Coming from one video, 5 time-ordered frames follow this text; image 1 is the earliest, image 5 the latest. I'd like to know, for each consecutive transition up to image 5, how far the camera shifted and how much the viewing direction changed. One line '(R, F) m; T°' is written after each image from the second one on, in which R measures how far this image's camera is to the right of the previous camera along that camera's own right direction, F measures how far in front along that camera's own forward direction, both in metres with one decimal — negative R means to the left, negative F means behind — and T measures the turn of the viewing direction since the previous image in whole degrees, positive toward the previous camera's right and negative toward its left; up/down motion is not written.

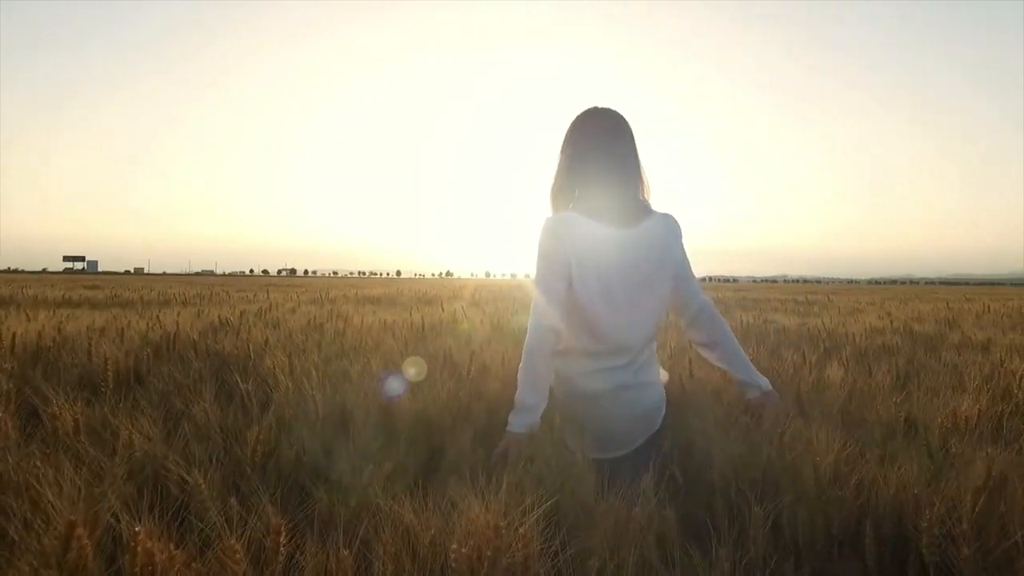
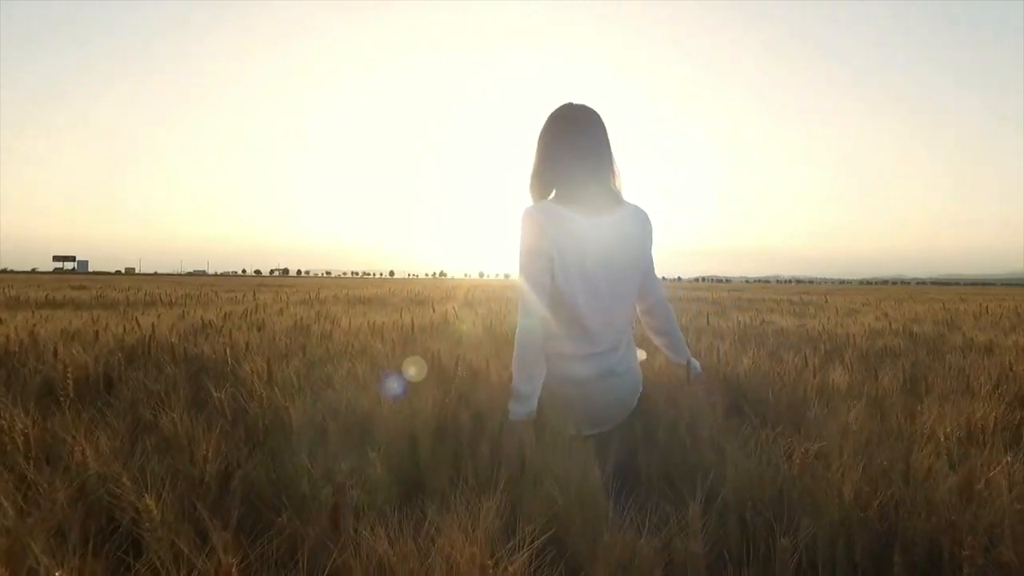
(0.0, +0.2) m; +1°
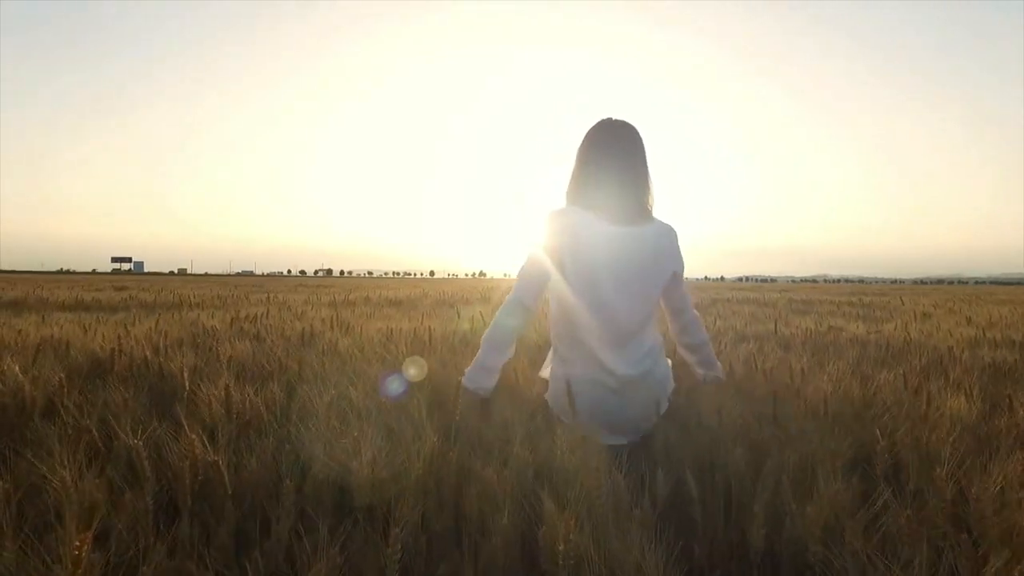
(0.0, +0.7) m; -4°
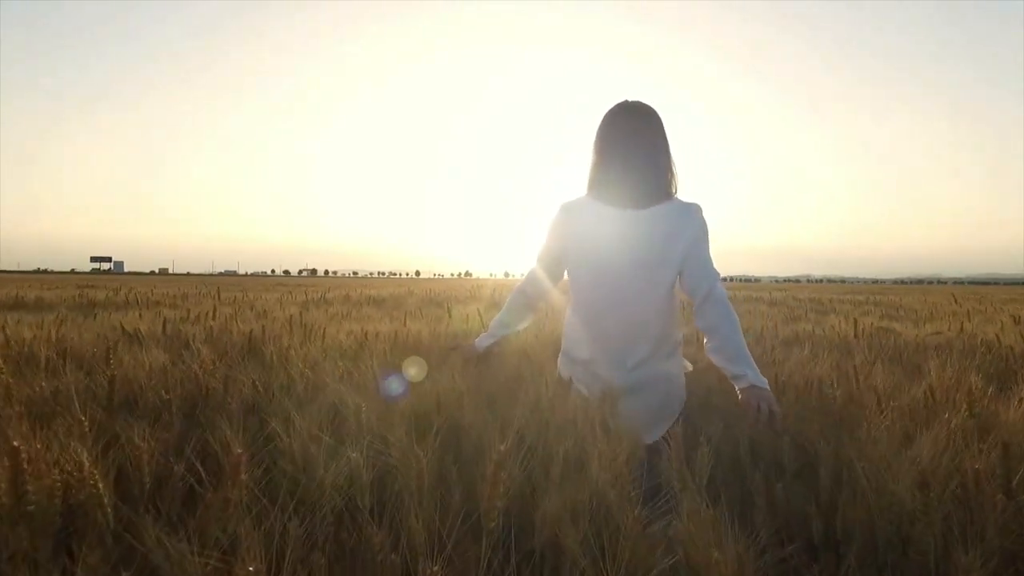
(-0.1, +1.1) m; +1°
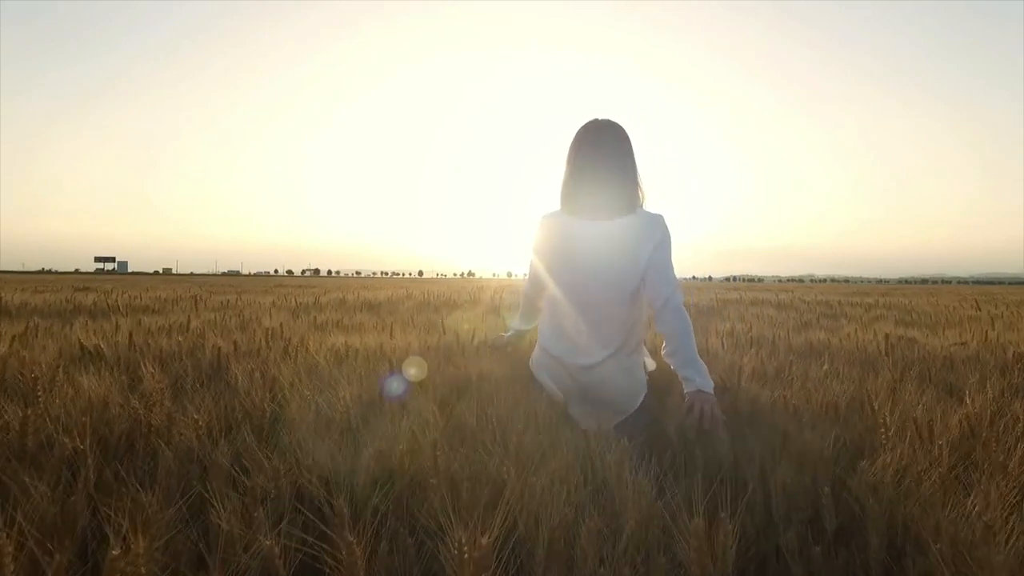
(0.0, +0.4) m; 0°
